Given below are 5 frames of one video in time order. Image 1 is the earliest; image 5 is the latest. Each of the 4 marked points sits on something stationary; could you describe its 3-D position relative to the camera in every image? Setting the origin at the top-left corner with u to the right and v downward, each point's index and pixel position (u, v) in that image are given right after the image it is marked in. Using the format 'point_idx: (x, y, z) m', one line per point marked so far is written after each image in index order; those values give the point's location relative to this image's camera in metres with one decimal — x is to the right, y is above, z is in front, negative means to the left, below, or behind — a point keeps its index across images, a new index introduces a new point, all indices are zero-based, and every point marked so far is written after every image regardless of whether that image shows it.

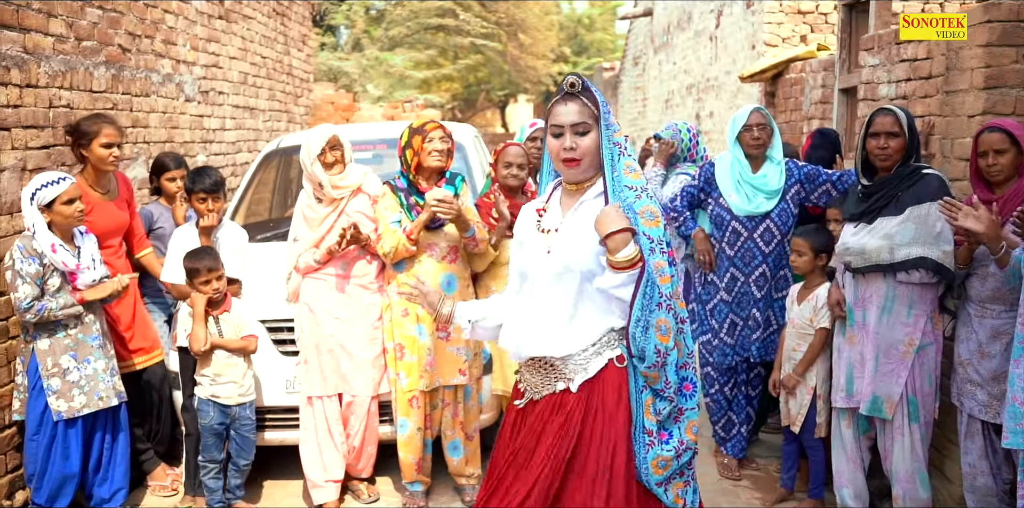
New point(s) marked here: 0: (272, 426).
0: (-1.0, -0.7, +4.4) m
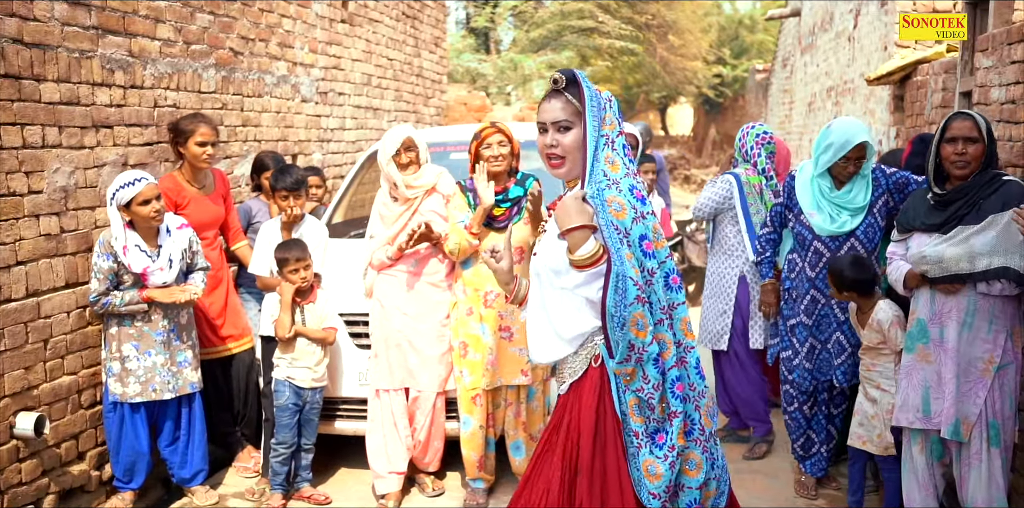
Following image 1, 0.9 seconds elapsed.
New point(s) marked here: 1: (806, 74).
0: (-0.7, -0.7, +4.5) m
1: (+3.2, +1.9, +11.5) m
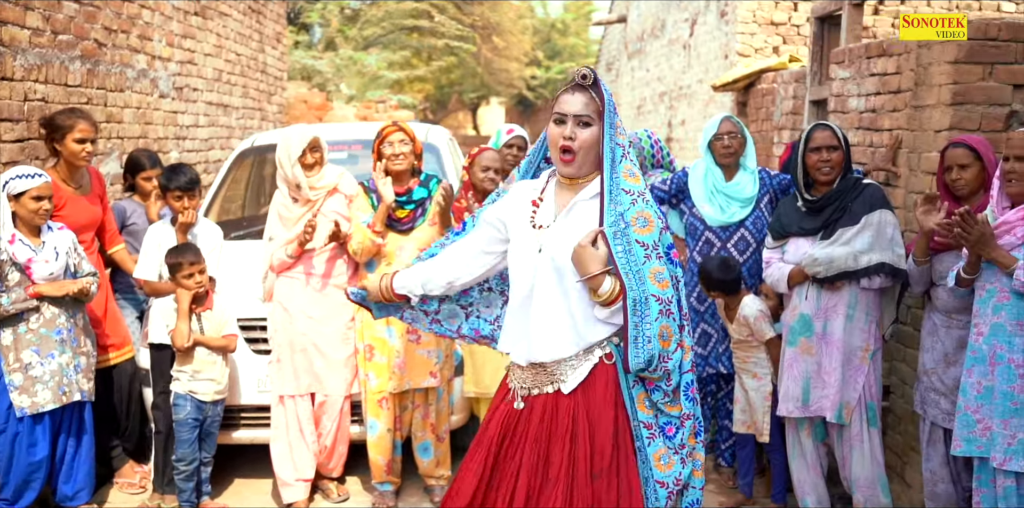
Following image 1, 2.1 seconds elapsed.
0: (-1.1, -0.7, +4.4) m
1: (+1.4, +2.0, +11.9) m
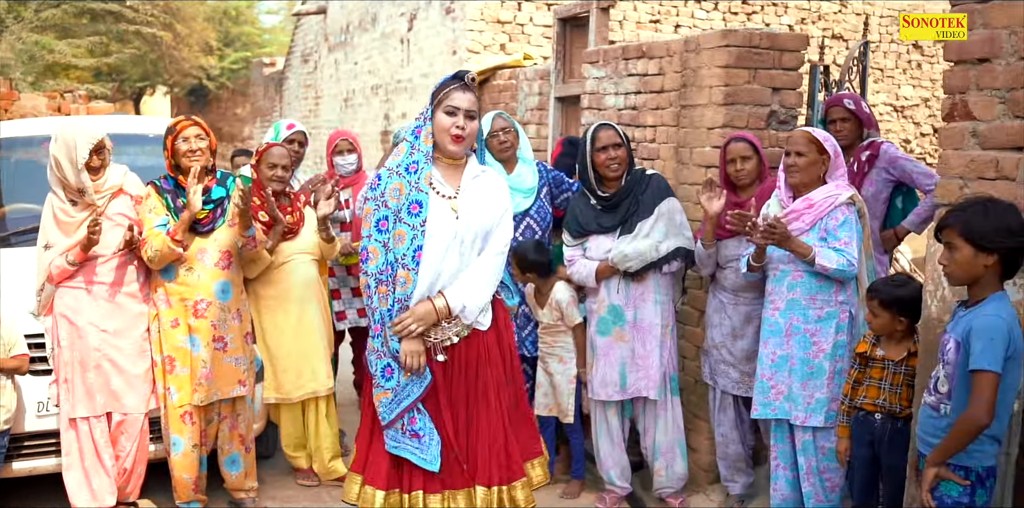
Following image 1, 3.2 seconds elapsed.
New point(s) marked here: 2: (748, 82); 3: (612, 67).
0: (-1.8, -0.7, +3.9) m
1: (-1.9, +2.0, +11.8) m
2: (+1.0, +0.7, +4.4) m
3: (+0.5, +1.0, +5.5) m
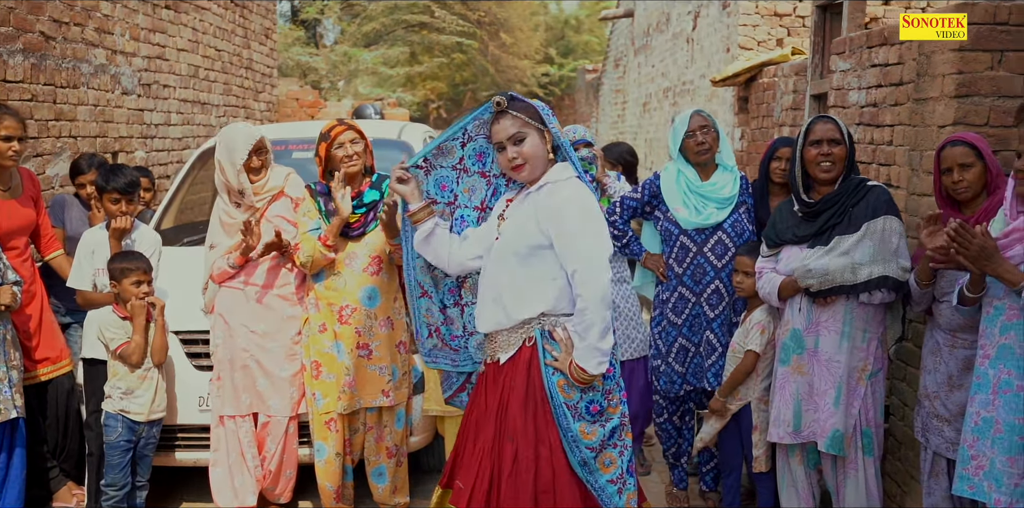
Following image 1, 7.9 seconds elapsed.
0: (-1.3, -0.7, +4.1) m
1: (+1.4, +2.0, +11.5) m
2: (+1.6, +0.6, +3.6) m
3: (+1.5, +0.9, +4.7) m
